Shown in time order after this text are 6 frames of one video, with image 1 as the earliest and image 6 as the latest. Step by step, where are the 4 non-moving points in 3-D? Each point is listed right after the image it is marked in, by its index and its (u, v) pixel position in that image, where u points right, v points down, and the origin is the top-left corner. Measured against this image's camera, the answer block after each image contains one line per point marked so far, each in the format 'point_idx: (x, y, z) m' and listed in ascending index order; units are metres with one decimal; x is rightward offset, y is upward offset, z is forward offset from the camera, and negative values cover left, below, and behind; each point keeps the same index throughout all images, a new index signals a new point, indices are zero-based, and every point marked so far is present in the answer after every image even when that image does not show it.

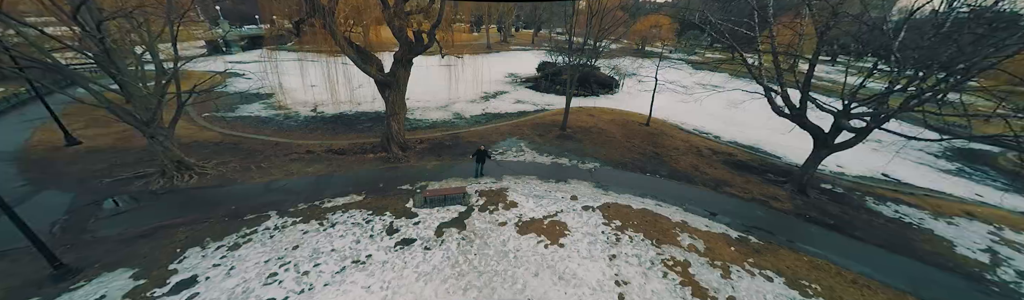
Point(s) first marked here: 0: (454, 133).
0: (-2.7, +0.8, +14.1) m
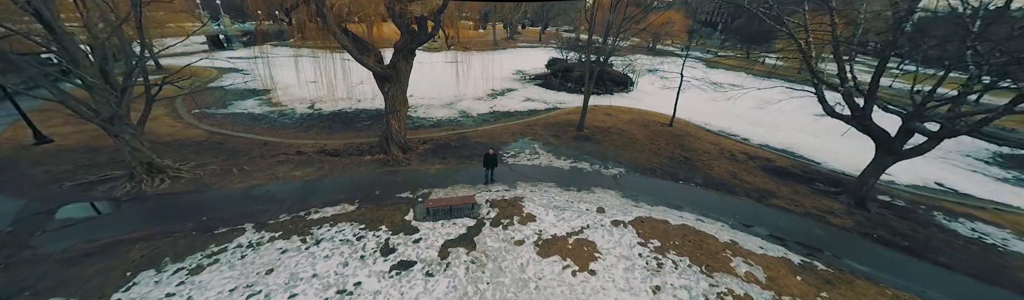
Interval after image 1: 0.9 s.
0: (-2.2, +0.8, +12.9) m
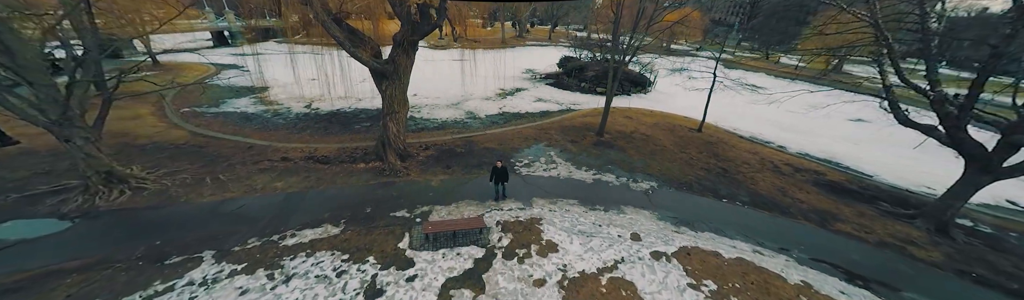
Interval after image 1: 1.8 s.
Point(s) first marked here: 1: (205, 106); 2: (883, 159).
0: (-1.7, +0.5, +11.6) m
1: (-15.3, +2.2, +14.9) m
2: (+18.0, -0.4, +14.6) m
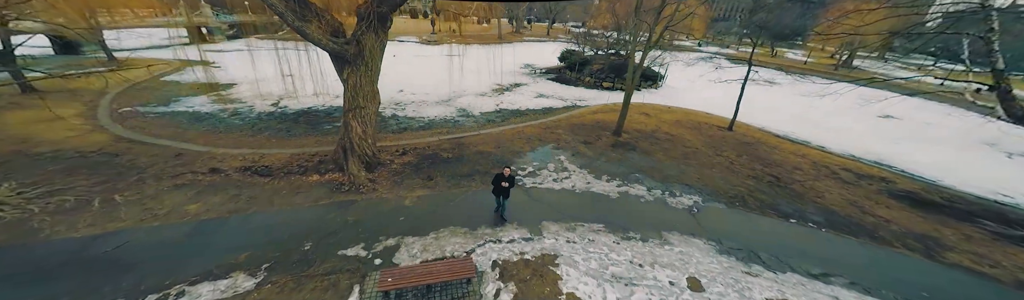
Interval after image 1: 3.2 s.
0: (-1.8, +0.4, +9.6) m
1: (-15.3, +2.0, +12.8) m
2: (+18.0, -0.4, +12.7) m
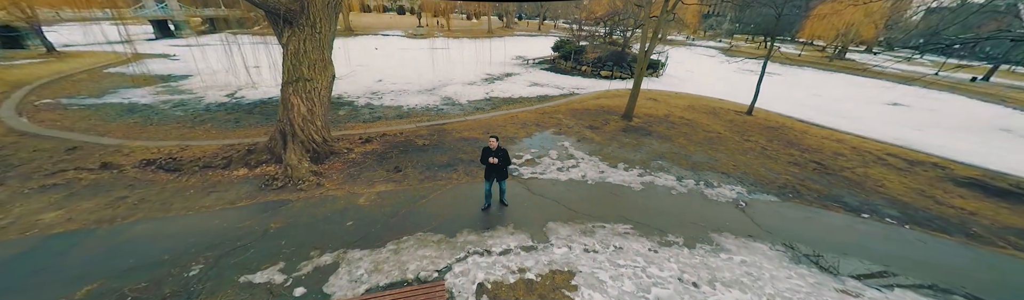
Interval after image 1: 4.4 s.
0: (-2.0, +0.7, +8.0) m
1: (-15.6, +2.0, +10.9) m
2: (+17.7, +0.2, +11.7) m
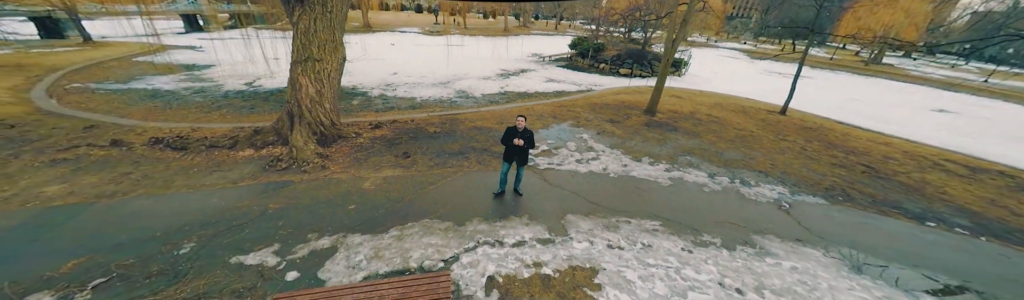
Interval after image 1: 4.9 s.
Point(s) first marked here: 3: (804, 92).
0: (-1.6, +0.9, +7.7) m
1: (-15.1, +2.6, +11.2) m
2: (+18.2, -0.1, +10.6) m
3: (+18.1, +3.7, +18.5) m
